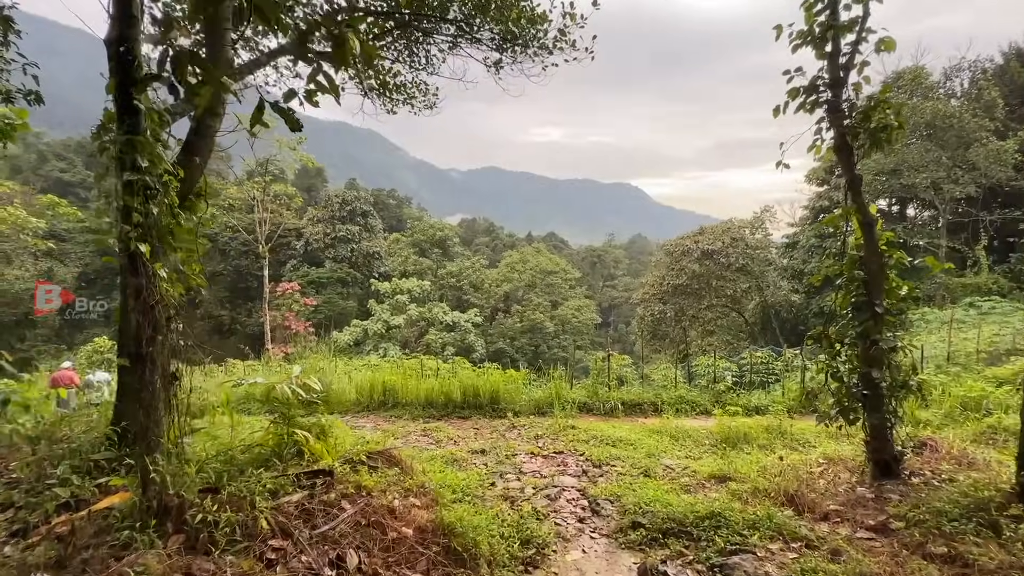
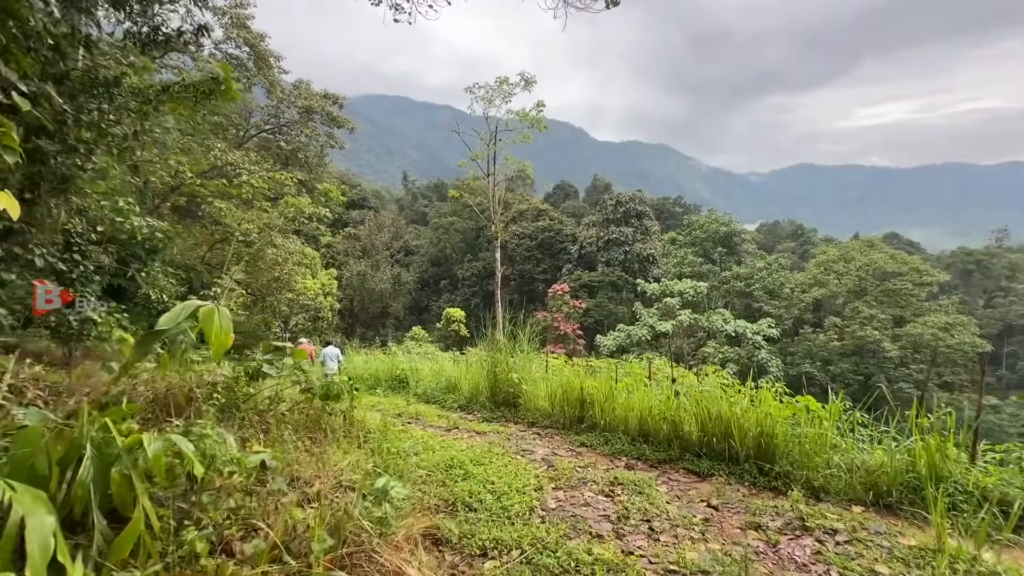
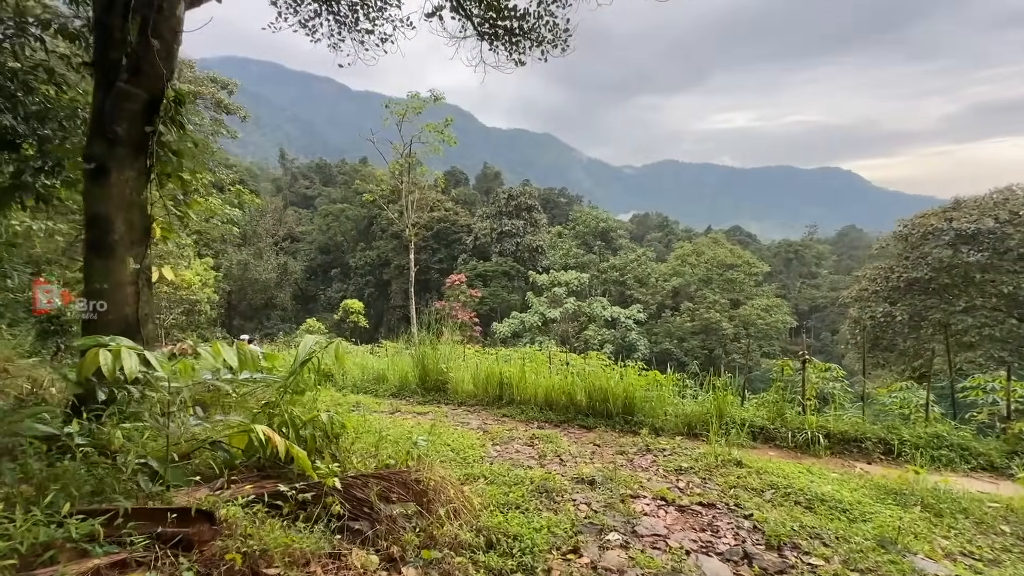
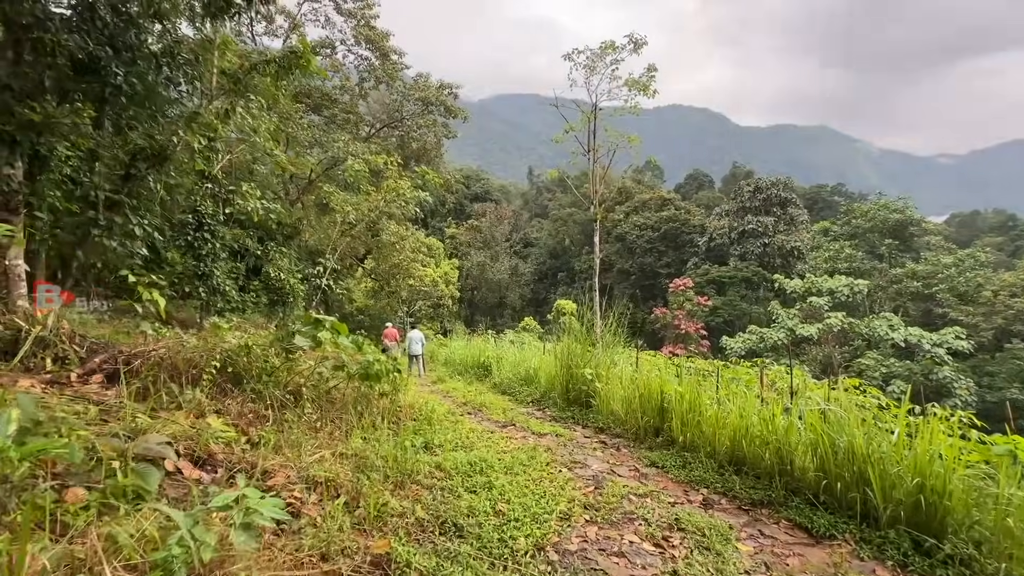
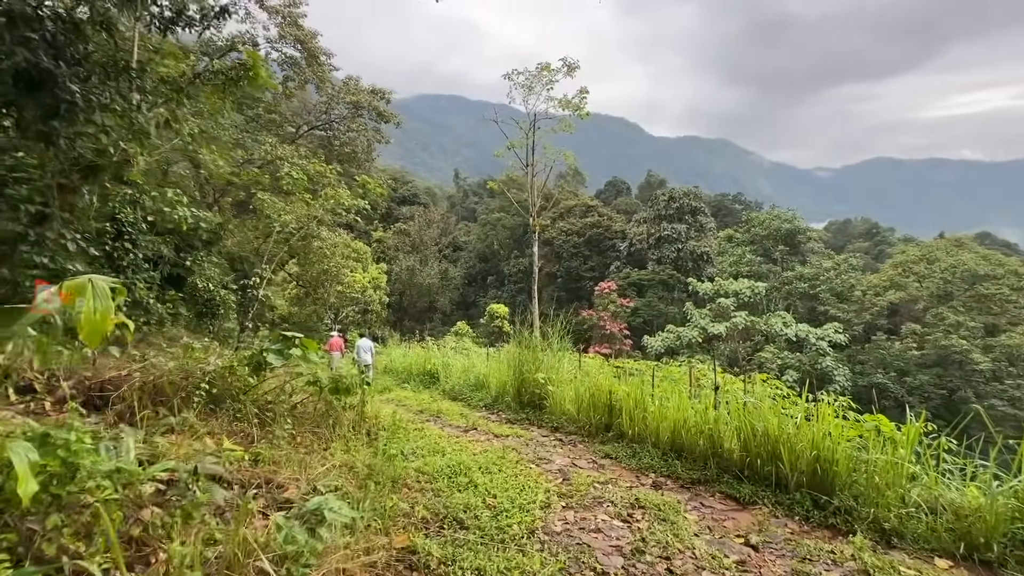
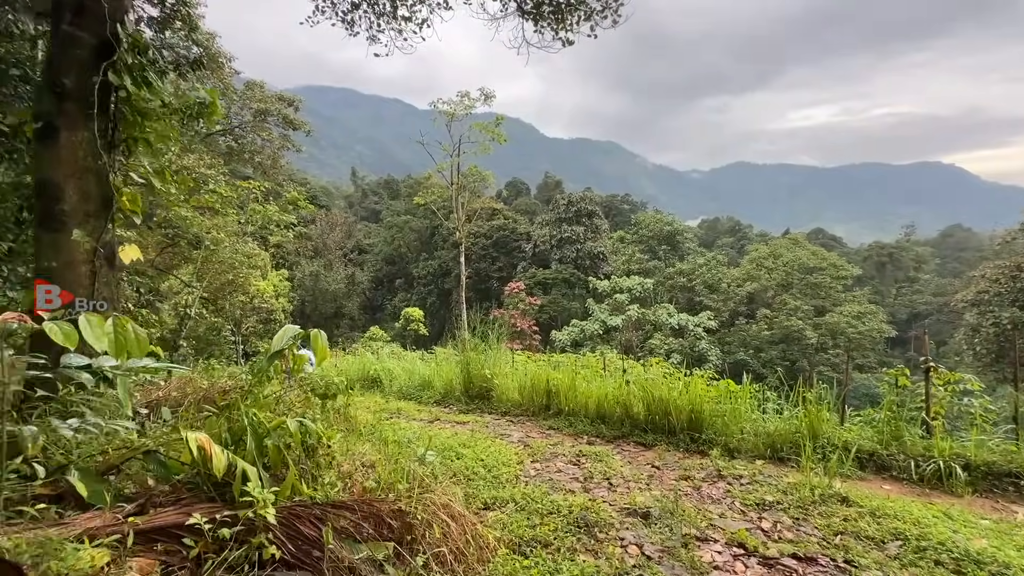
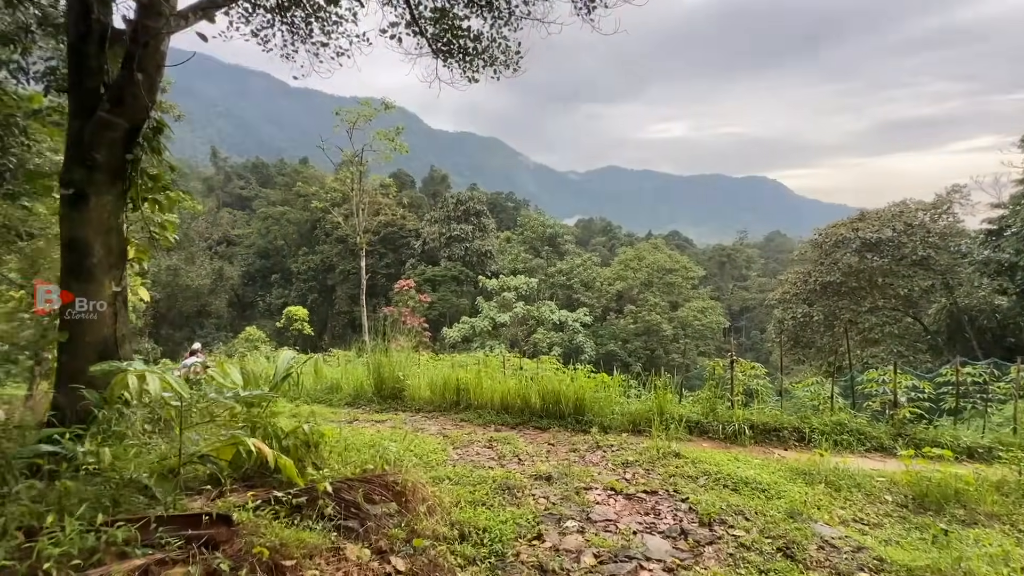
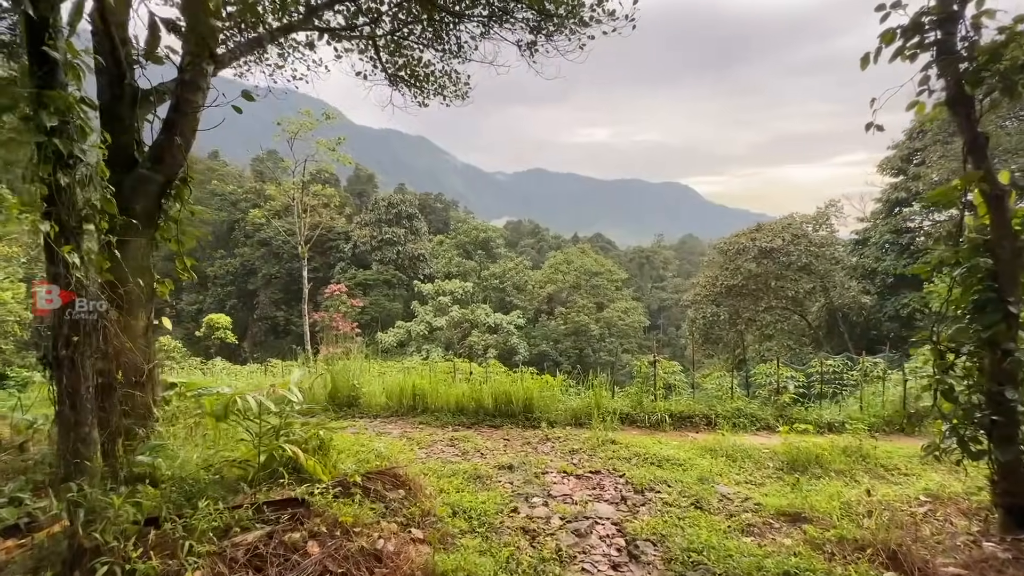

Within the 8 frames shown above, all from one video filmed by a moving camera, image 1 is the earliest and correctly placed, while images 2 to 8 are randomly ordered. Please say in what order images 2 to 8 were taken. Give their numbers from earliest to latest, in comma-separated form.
8, 7, 3, 6, 2, 5, 4
